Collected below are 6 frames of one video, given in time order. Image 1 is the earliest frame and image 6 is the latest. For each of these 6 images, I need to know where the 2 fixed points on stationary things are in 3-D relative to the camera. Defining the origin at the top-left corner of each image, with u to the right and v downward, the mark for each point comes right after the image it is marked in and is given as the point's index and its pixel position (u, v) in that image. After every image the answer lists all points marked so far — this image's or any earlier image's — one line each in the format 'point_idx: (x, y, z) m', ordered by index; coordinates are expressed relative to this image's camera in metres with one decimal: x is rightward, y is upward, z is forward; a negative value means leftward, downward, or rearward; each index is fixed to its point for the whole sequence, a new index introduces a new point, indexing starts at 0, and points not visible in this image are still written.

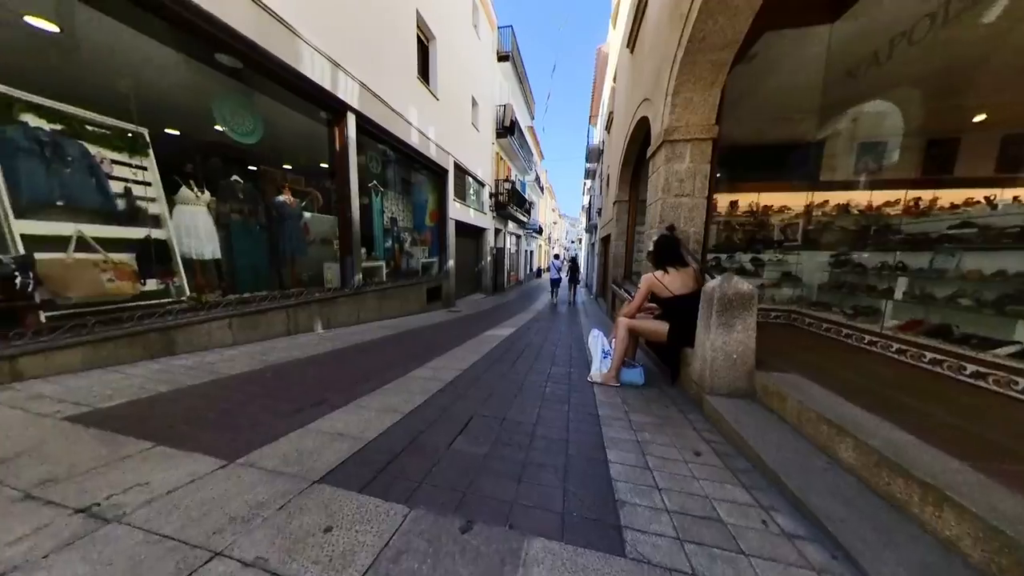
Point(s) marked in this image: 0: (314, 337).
0: (-3.2, -0.8, +4.7) m
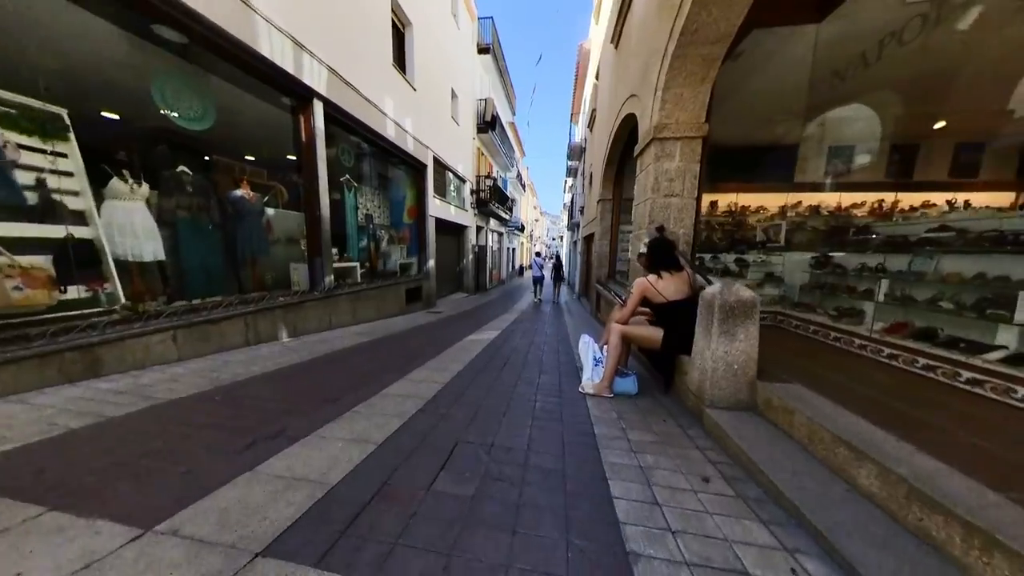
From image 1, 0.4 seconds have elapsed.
0: (-3.5, -0.9, +4.3) m
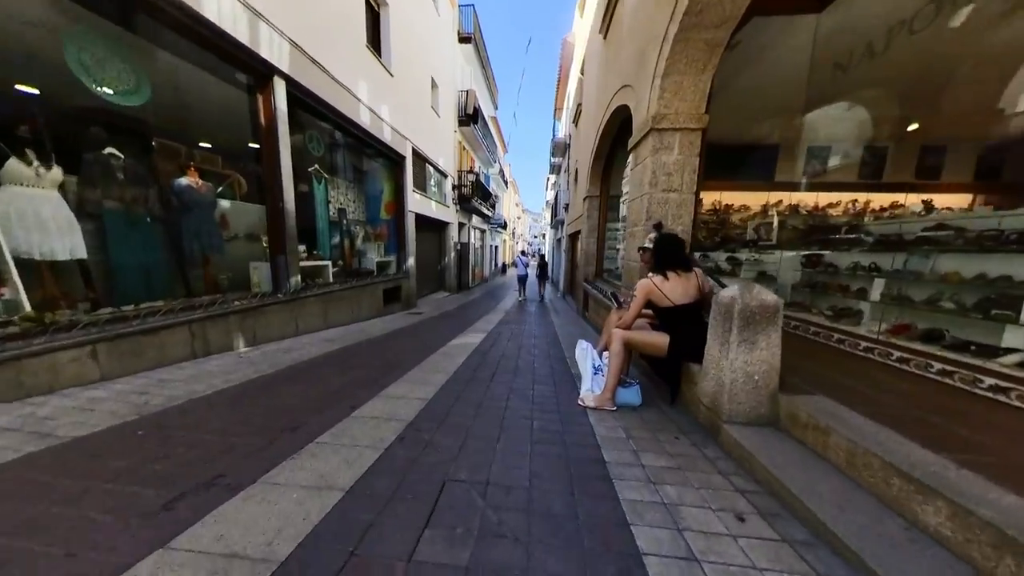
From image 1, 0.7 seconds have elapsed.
0: (-3.6, -0.9, +3.7) m
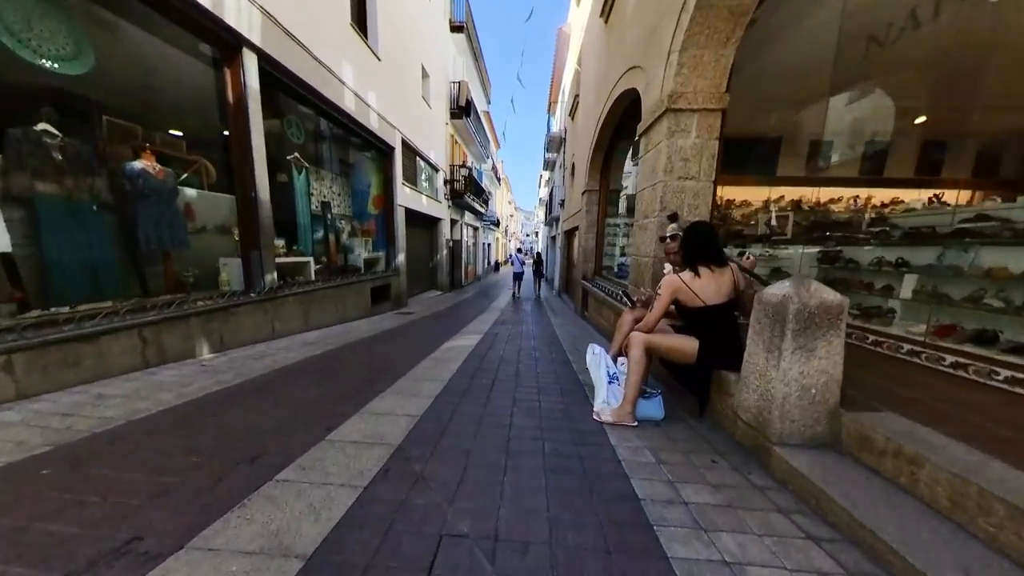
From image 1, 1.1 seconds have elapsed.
0: (-3.6, -0.9, +3.2) m
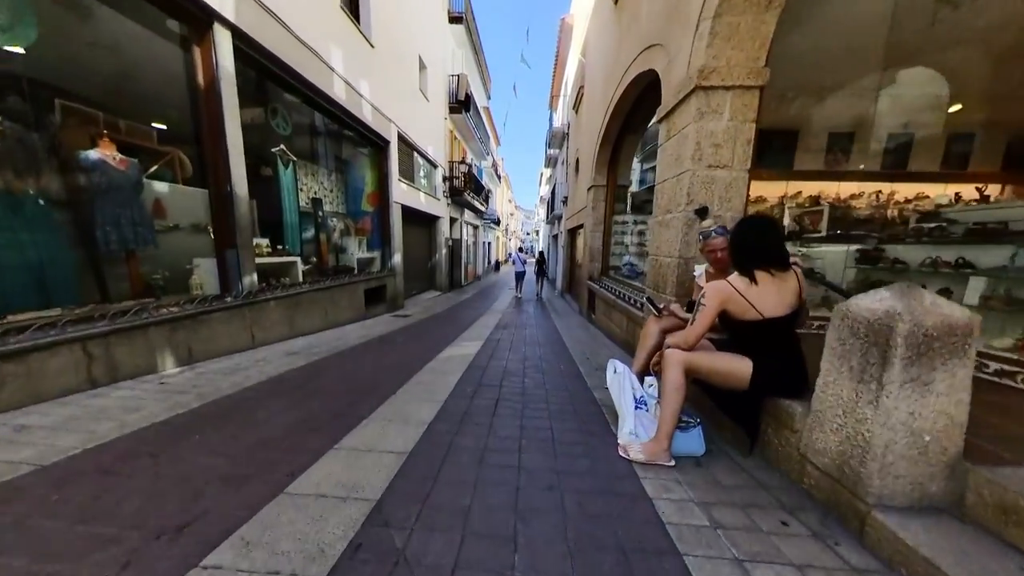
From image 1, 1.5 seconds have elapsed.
0: (-3.5, -1.0, +2.8) m
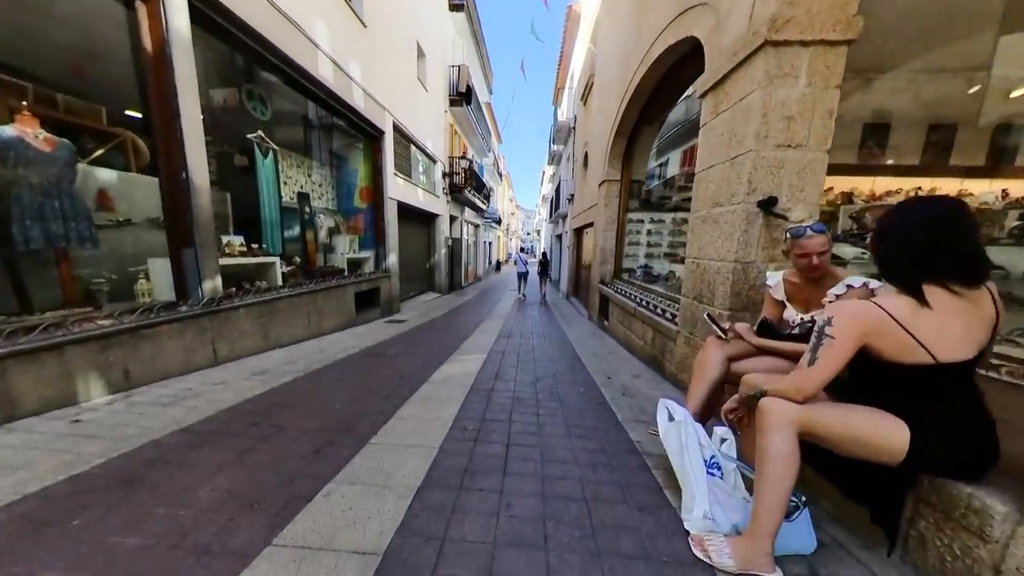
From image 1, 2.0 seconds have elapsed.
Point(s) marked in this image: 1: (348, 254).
0: (-3.4, -1.0, +2.2) m
1: (-4.1, +0.9, +7.4) m
